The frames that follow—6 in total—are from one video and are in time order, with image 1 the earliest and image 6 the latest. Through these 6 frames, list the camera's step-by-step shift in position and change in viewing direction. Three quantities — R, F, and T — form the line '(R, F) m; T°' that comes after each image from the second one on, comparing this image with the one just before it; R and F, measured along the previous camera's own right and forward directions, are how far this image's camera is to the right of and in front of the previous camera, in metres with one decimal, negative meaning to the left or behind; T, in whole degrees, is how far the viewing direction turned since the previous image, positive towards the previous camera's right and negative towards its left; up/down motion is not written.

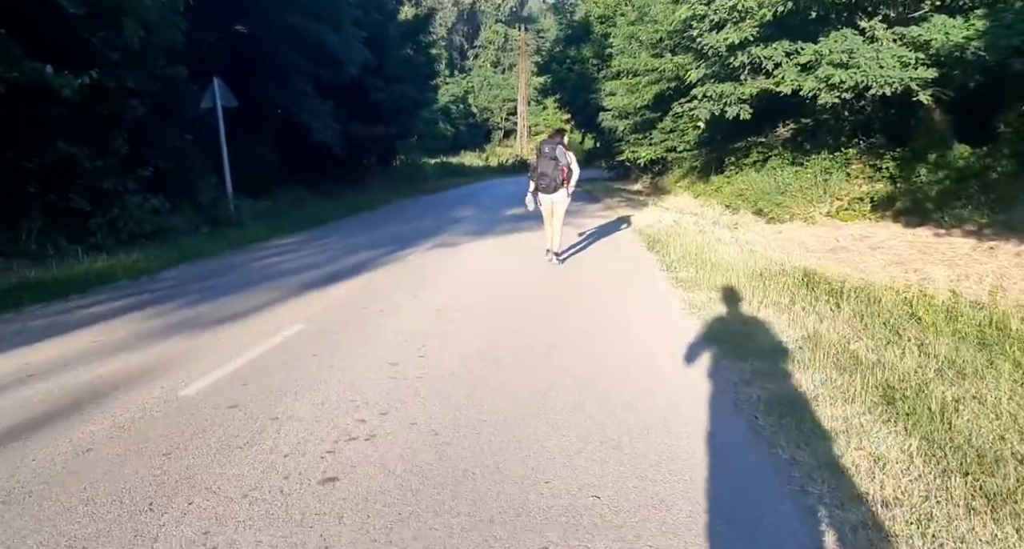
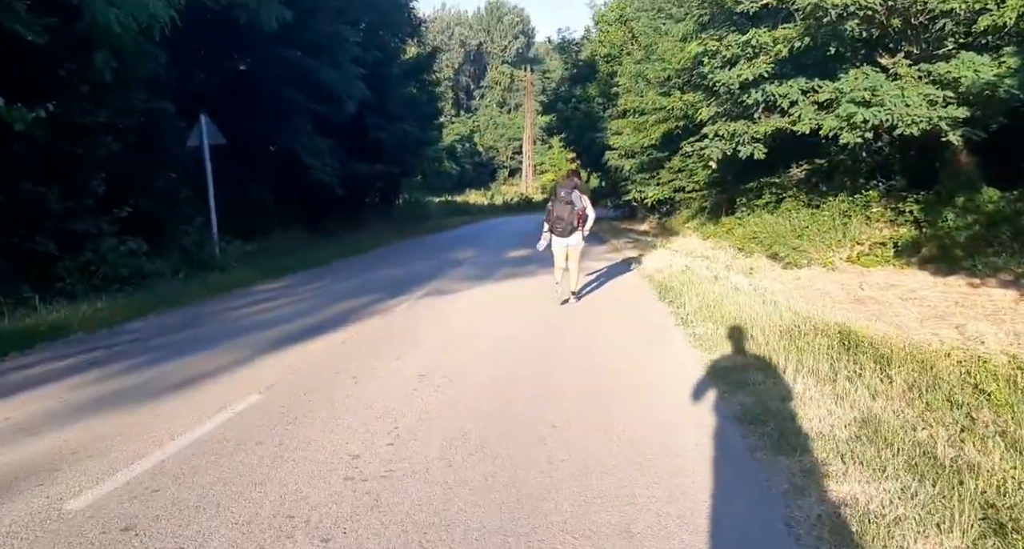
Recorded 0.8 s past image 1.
(+0.1, +1.0) m; 0°
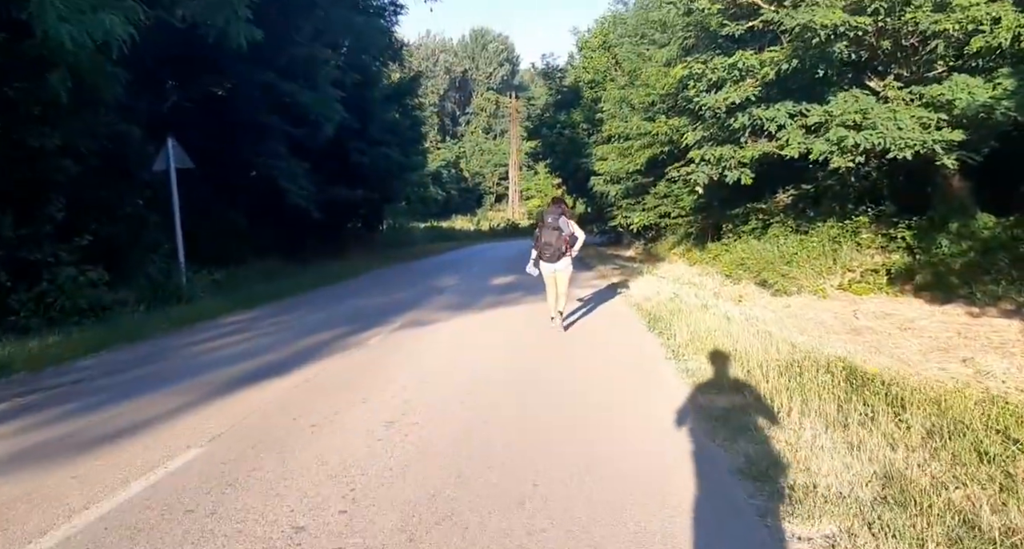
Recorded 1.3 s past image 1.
(+0.1, +0.6) m; +1°
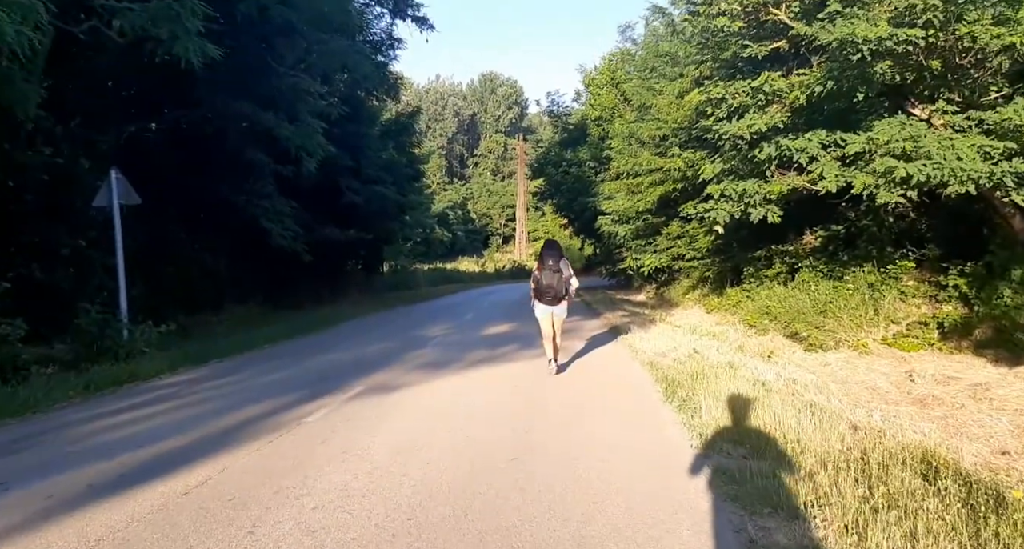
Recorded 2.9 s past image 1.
(+0.3, +2.0) m; -1°
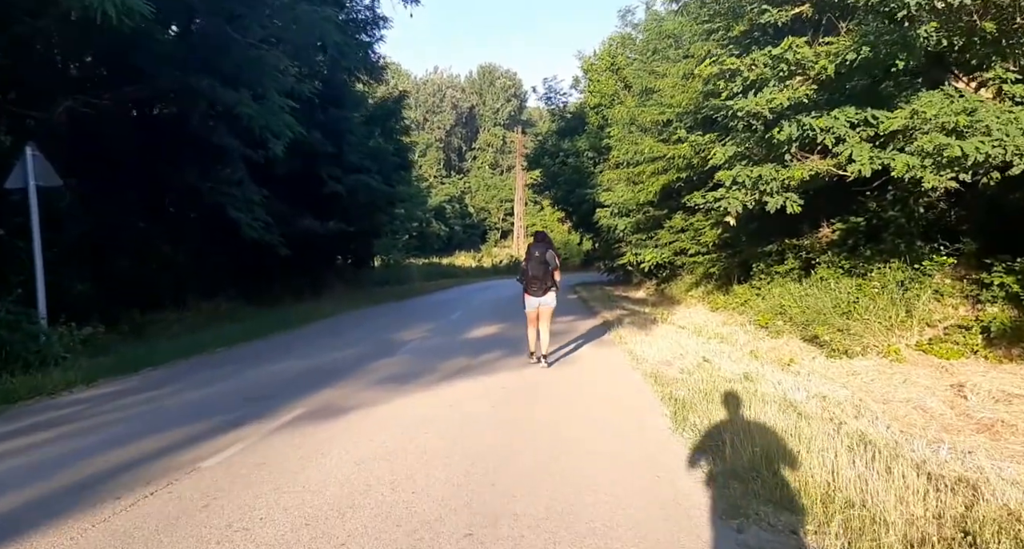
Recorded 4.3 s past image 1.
(+0.3, +1.7) m; 0°
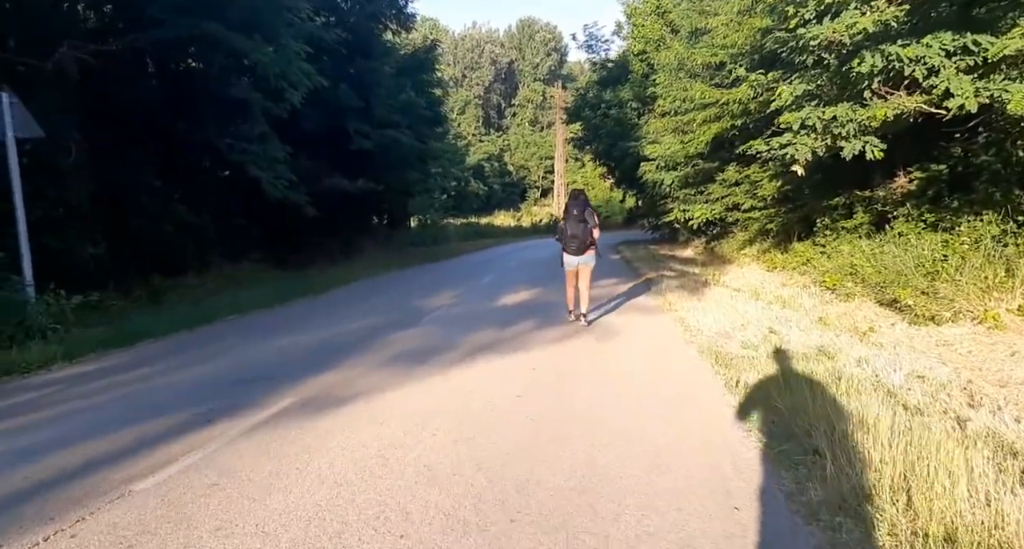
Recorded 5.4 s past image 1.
(+0.1, +1.4) m; -4°
